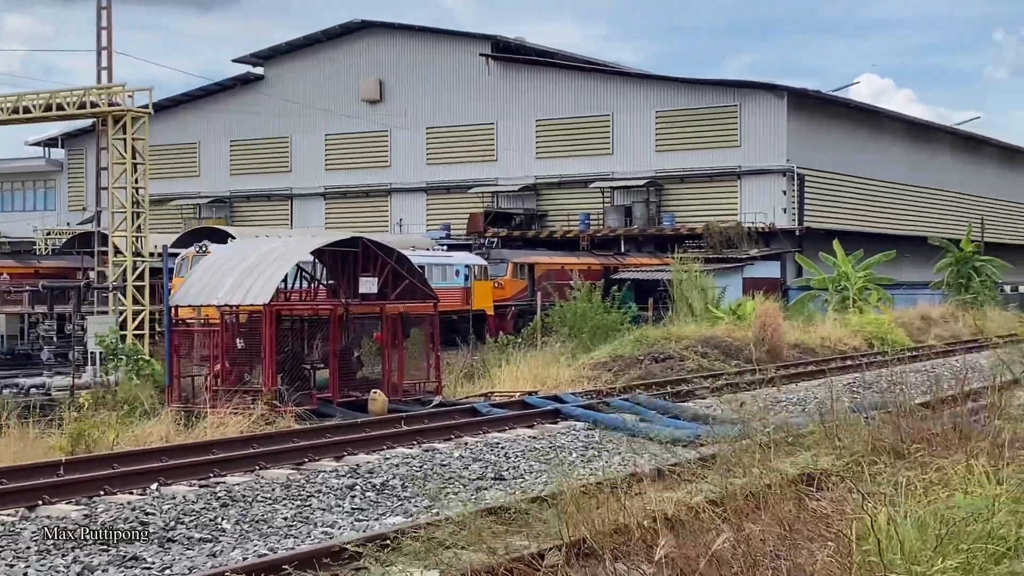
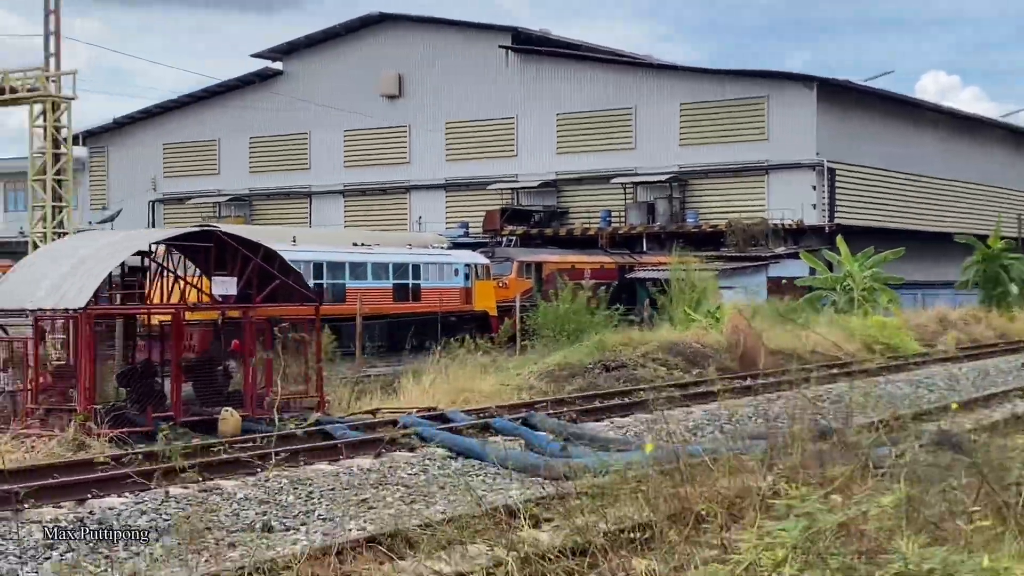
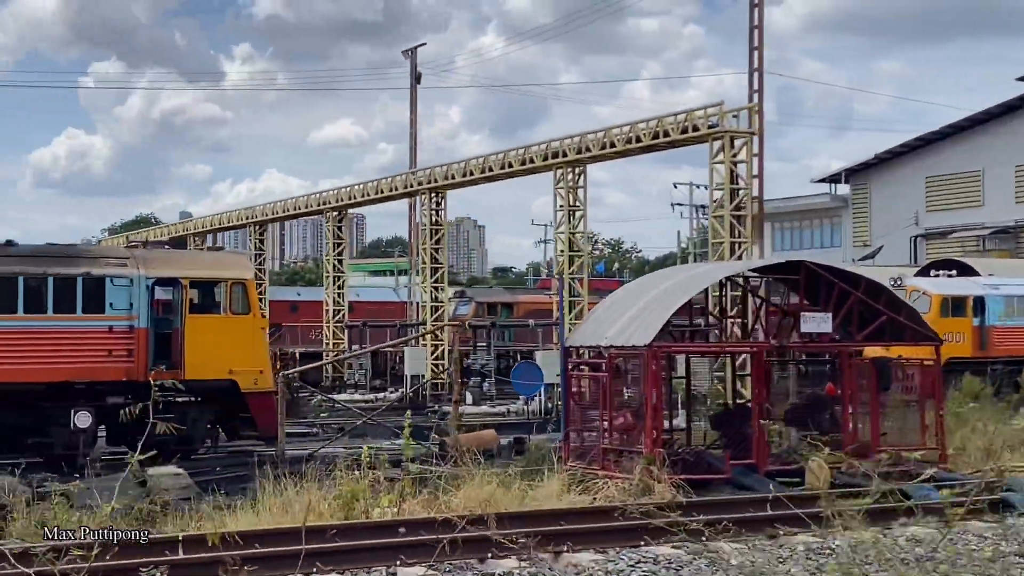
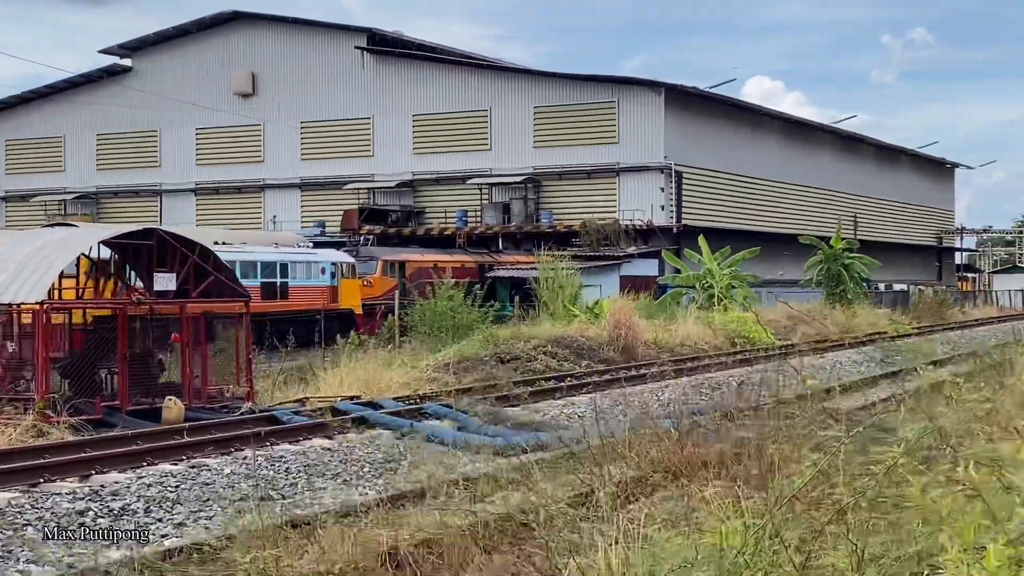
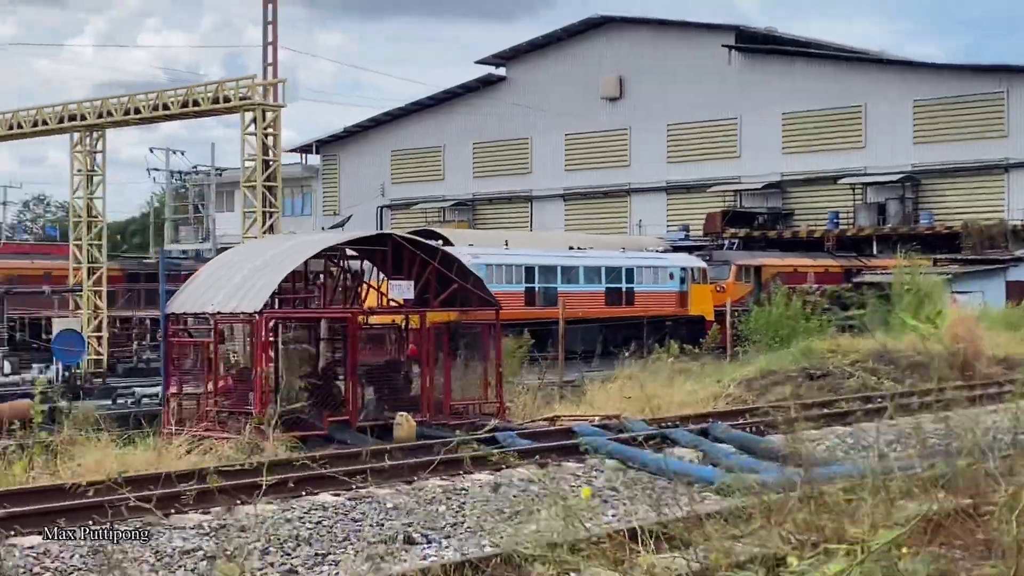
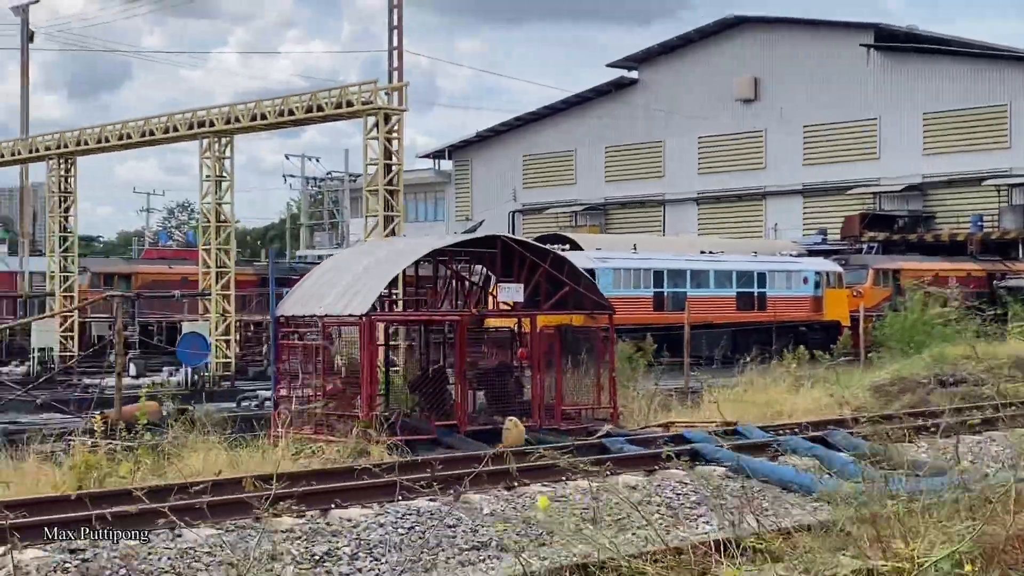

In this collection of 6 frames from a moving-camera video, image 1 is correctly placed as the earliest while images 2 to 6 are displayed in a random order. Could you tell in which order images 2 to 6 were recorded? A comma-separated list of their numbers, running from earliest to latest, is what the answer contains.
4, 2, 5, 6, 3
